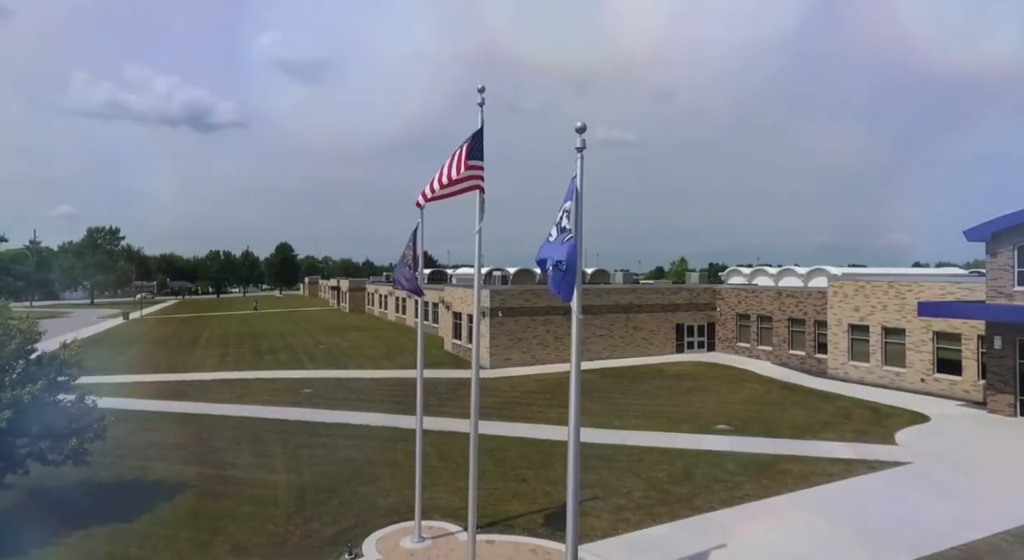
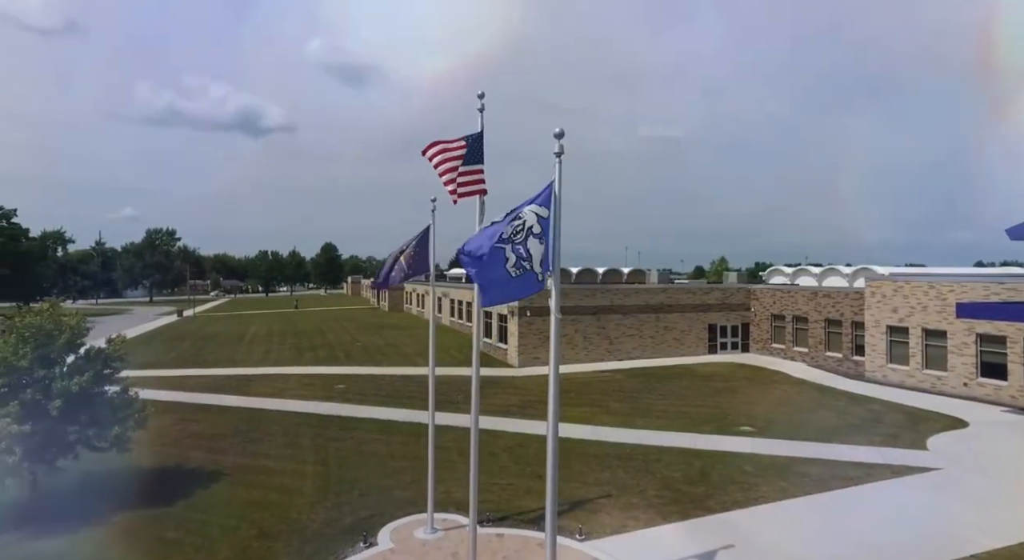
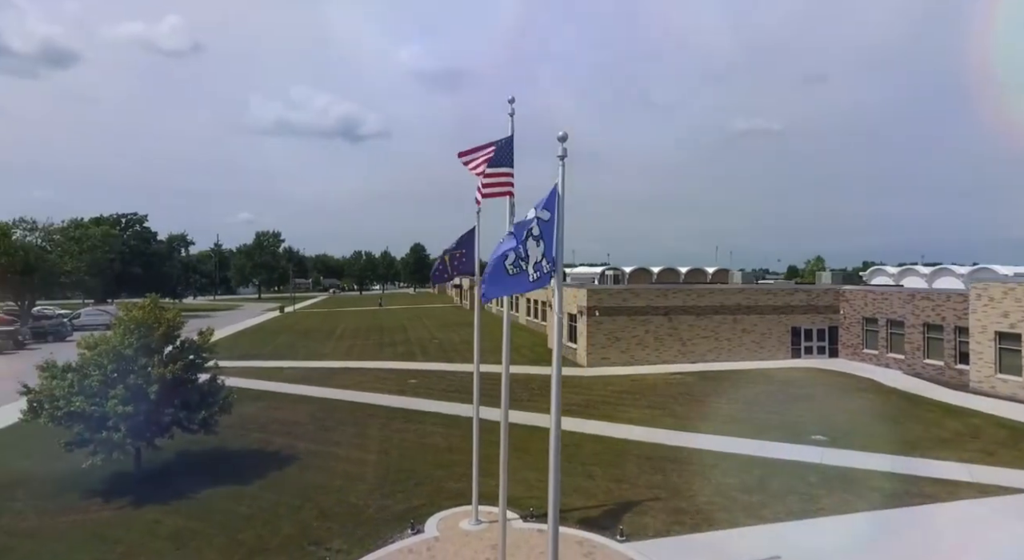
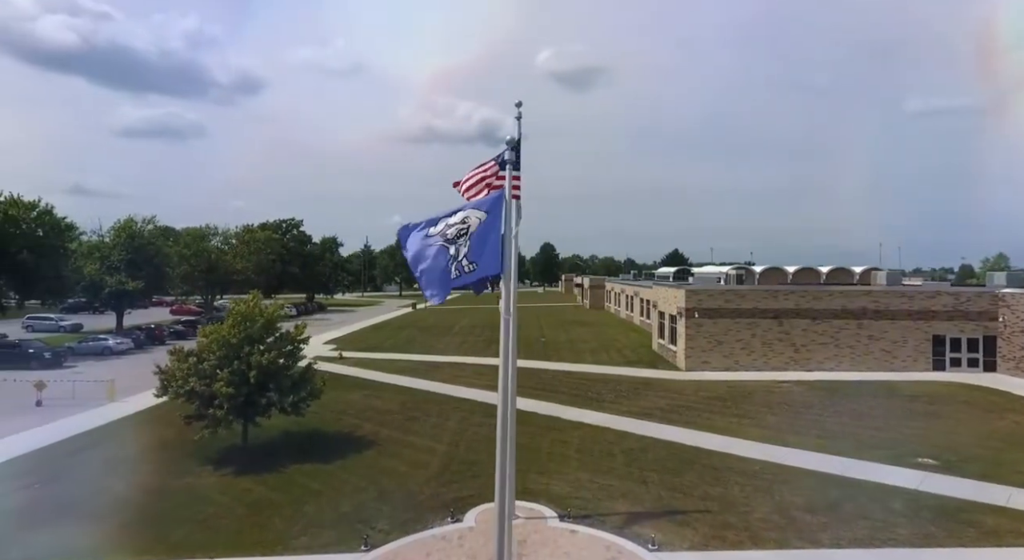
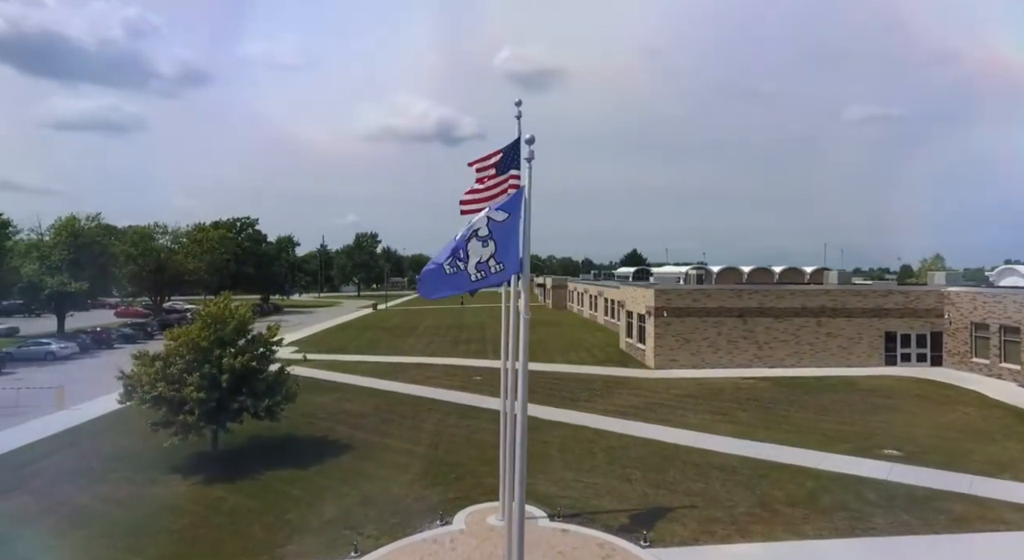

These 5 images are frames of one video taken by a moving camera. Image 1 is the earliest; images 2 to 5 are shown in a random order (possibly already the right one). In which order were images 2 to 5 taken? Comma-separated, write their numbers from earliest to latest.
2, 3, 5, 4
